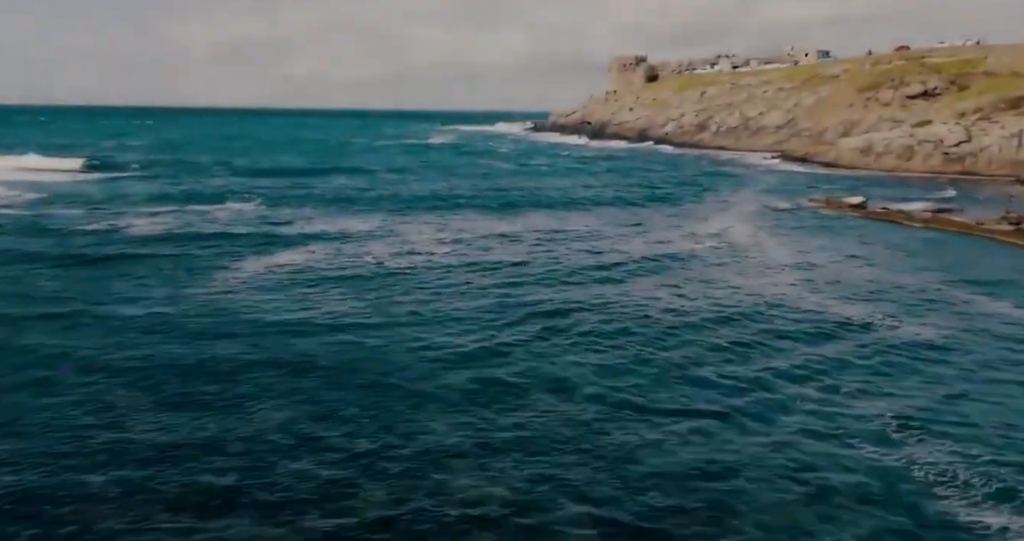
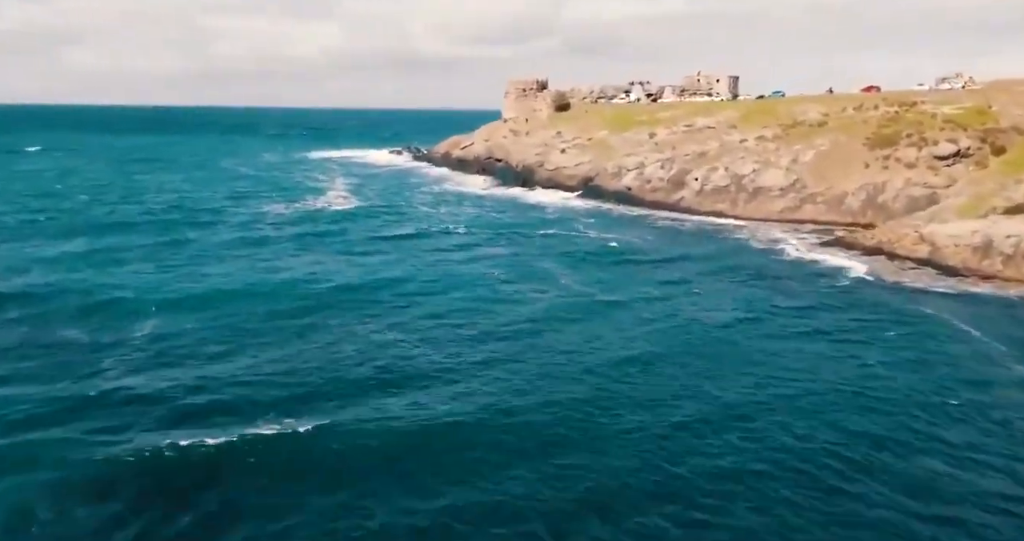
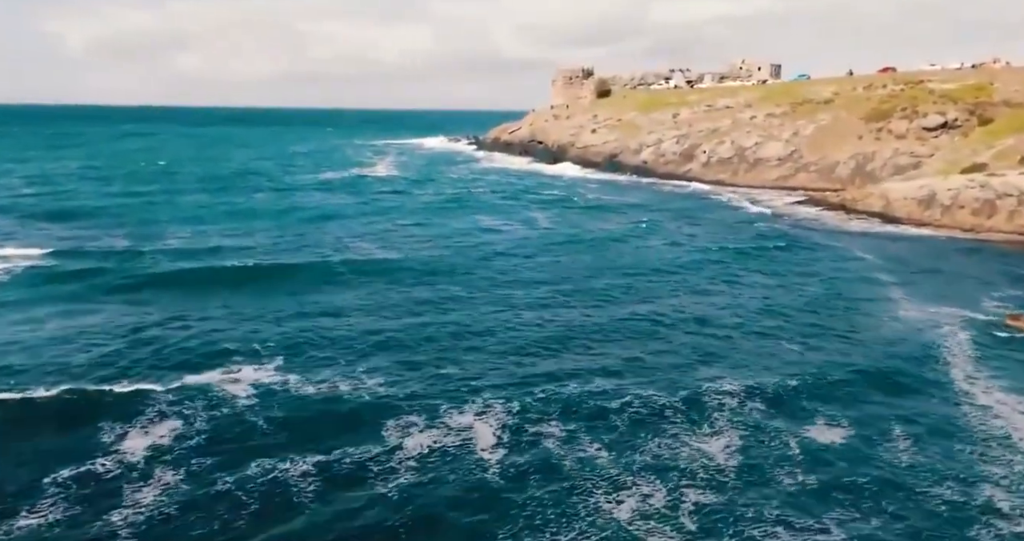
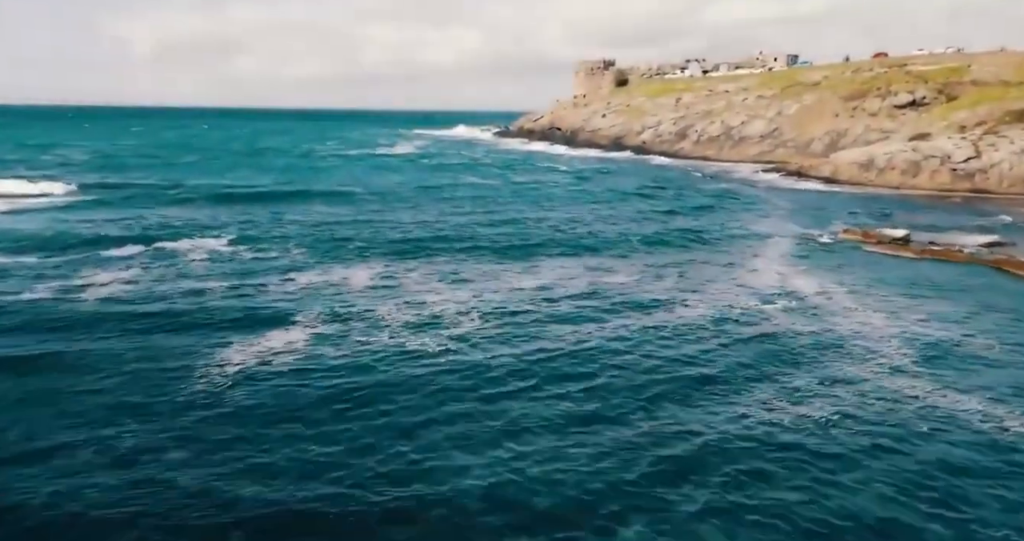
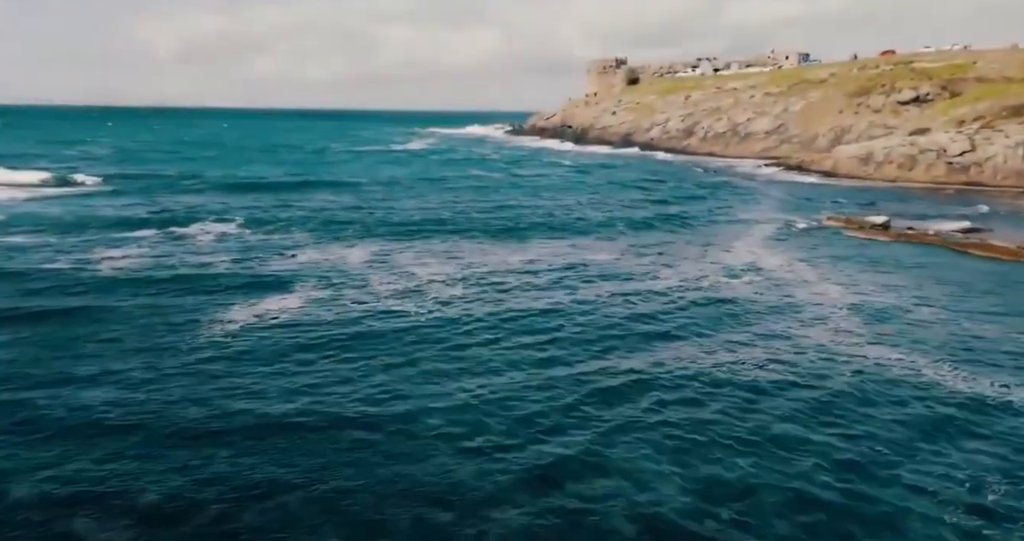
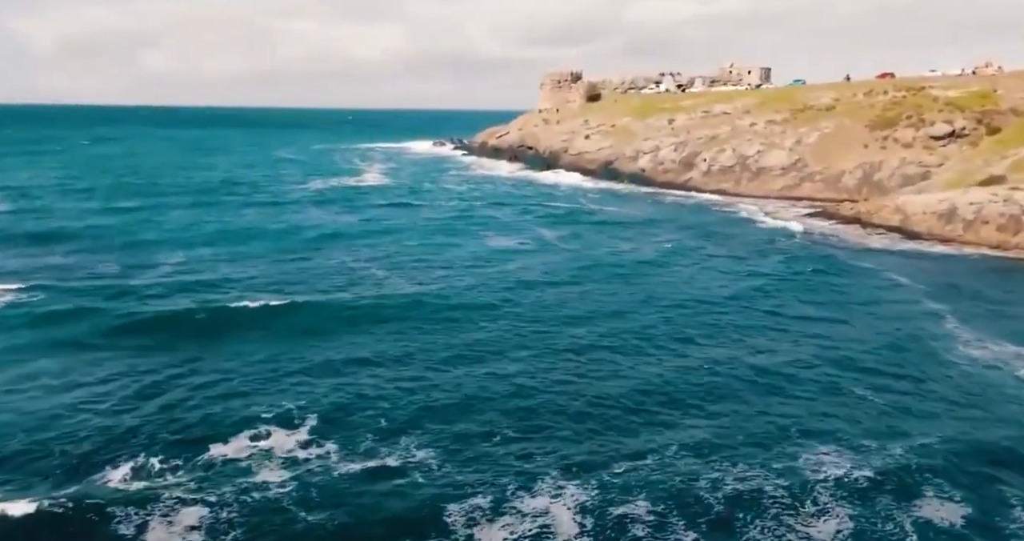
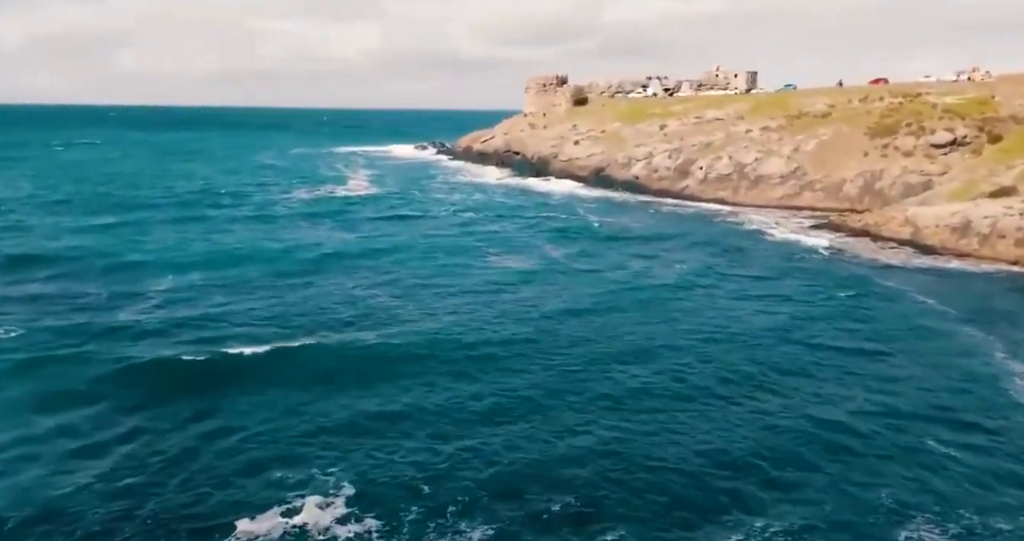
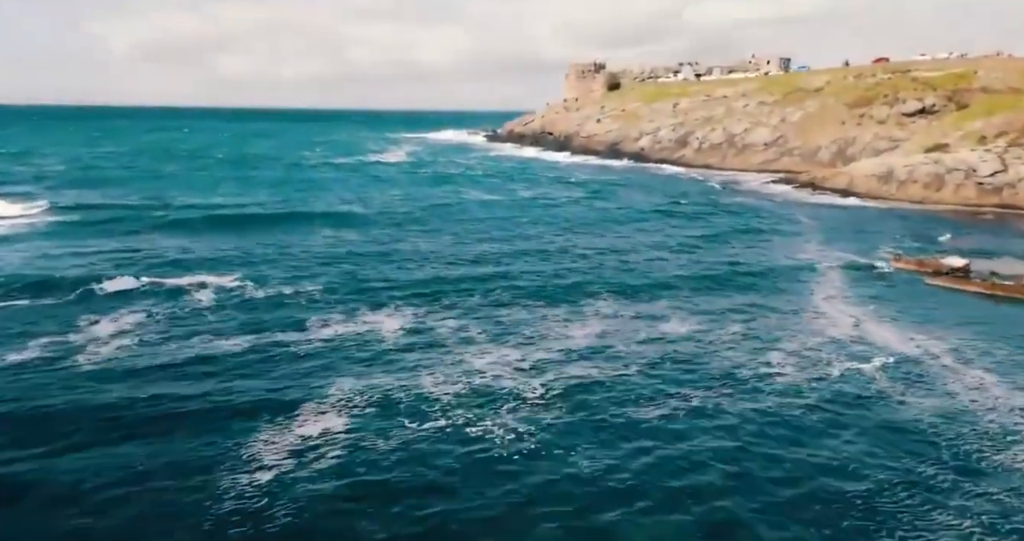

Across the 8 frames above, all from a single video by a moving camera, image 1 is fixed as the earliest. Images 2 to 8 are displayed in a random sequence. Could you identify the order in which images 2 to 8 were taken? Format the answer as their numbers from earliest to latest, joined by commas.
5, 4, 8, 3, 6, 7, 2
